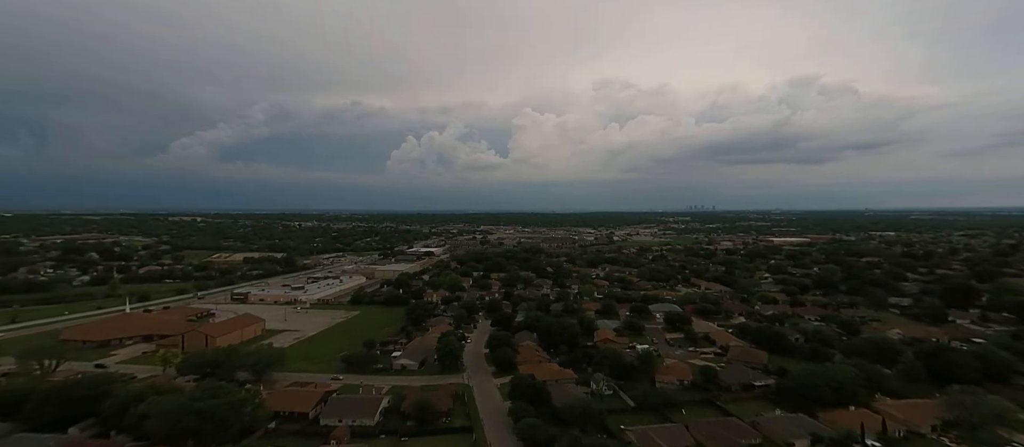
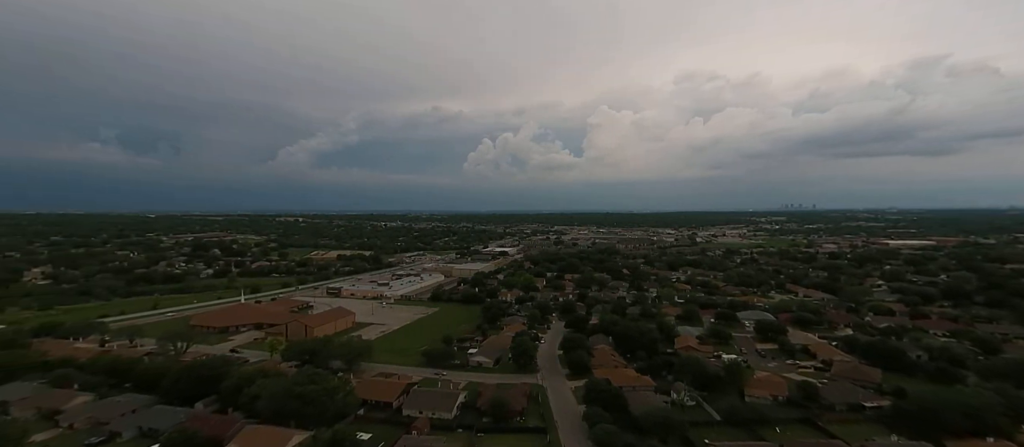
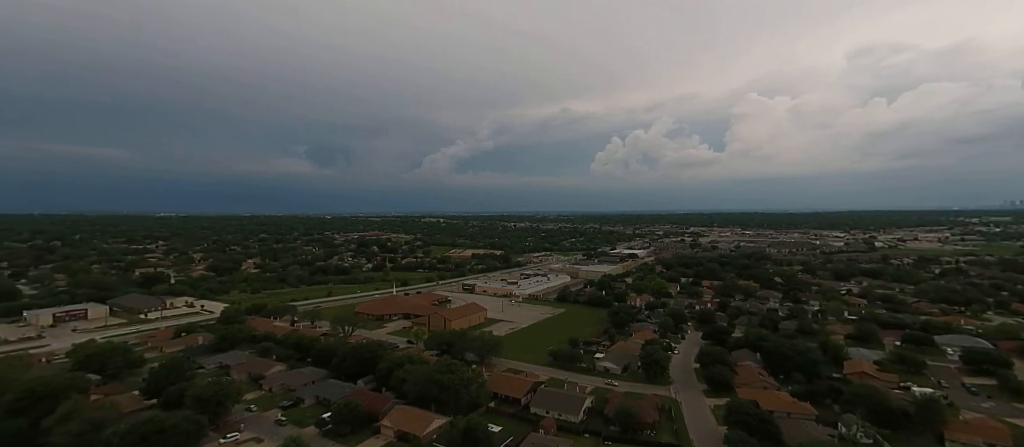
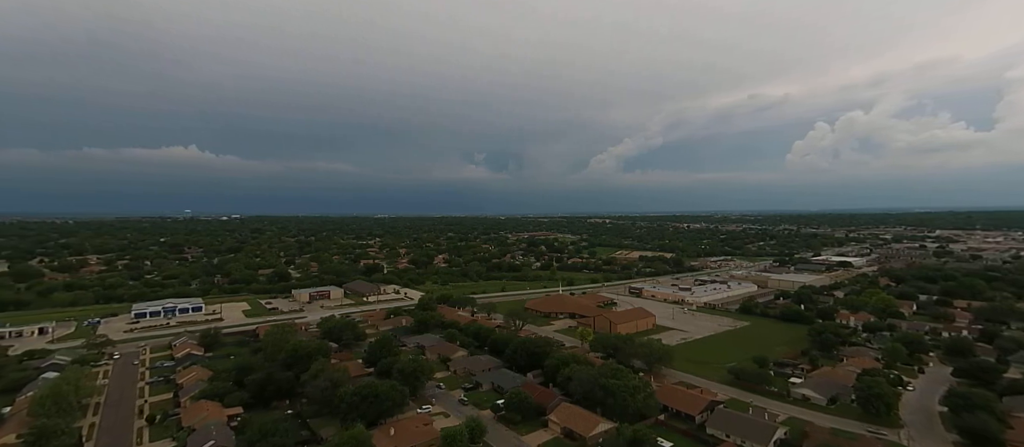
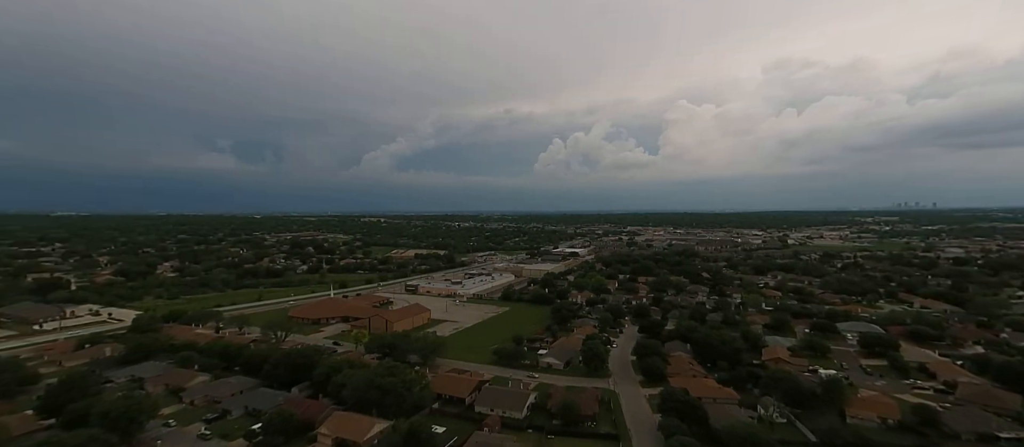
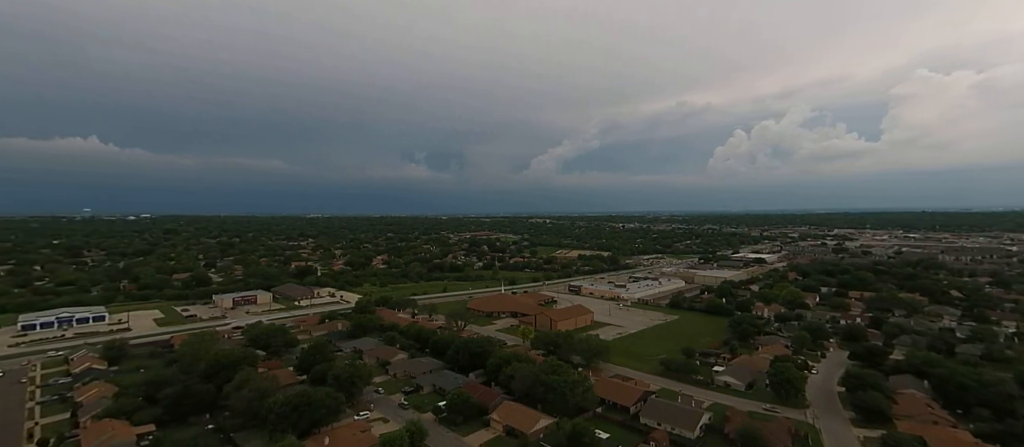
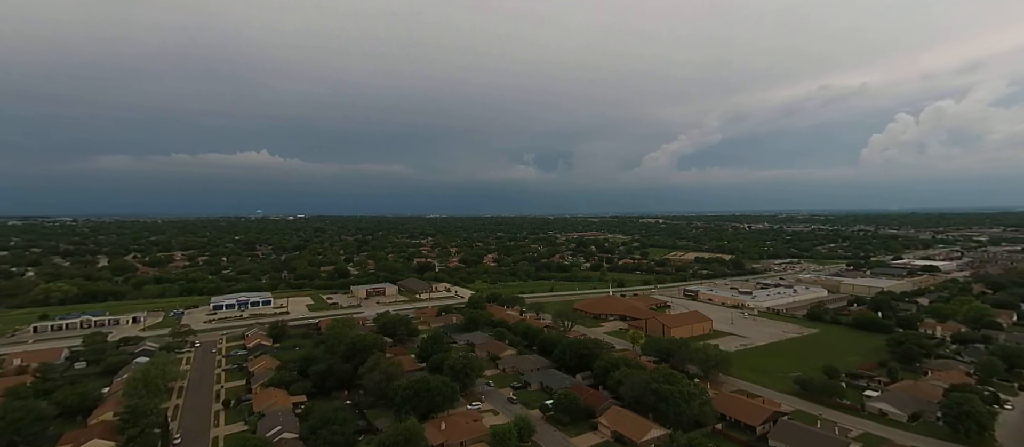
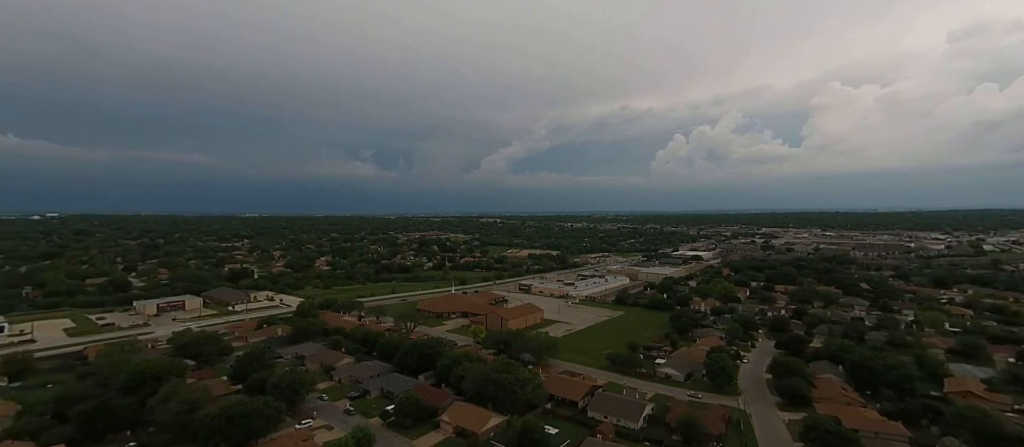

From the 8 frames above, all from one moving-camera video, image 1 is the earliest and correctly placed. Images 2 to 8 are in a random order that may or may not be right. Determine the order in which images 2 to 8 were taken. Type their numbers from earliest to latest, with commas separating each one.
2, 5, 3, 8, 6, 4, 7
